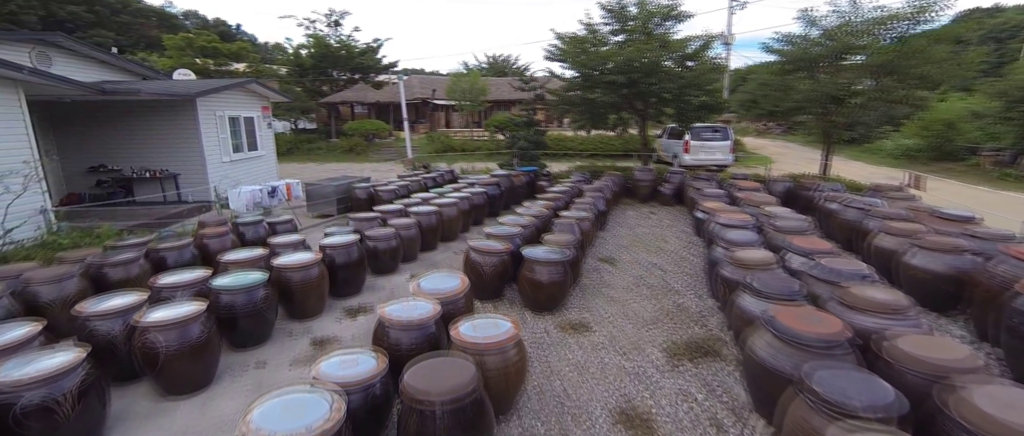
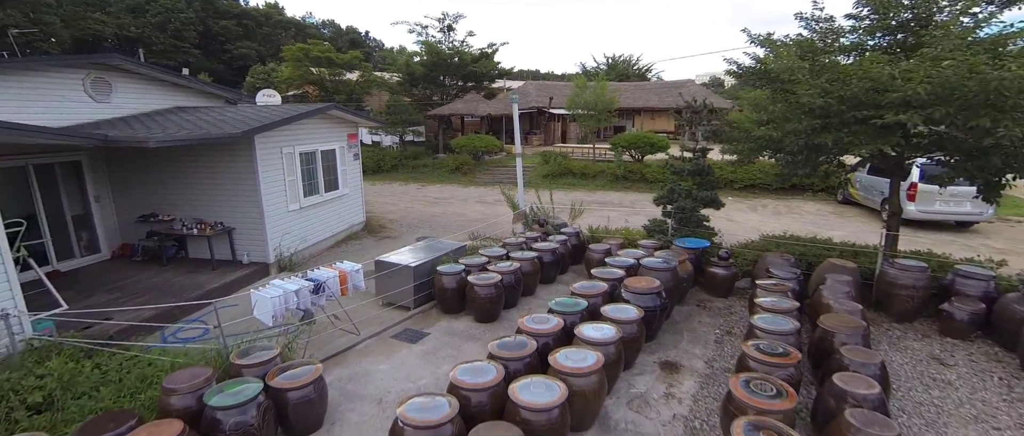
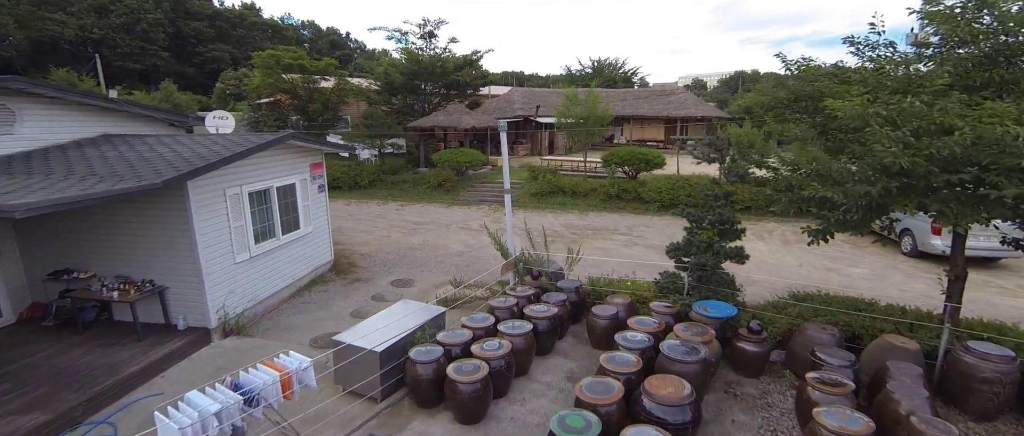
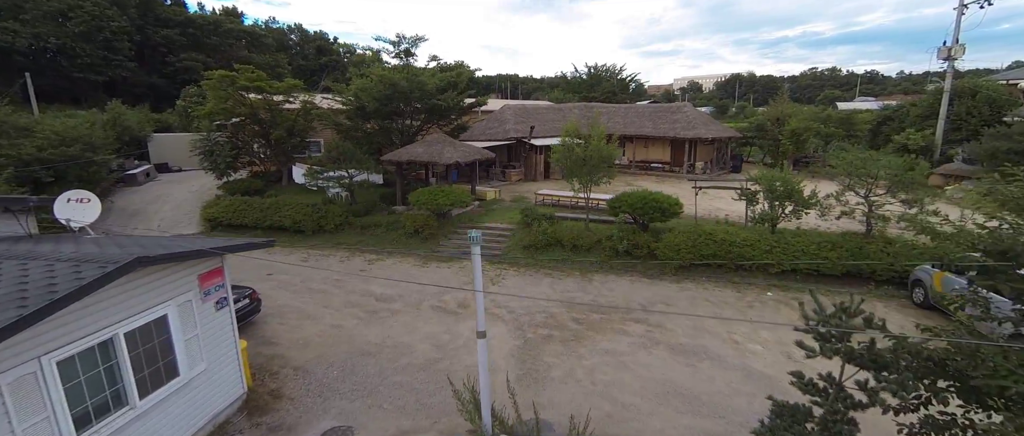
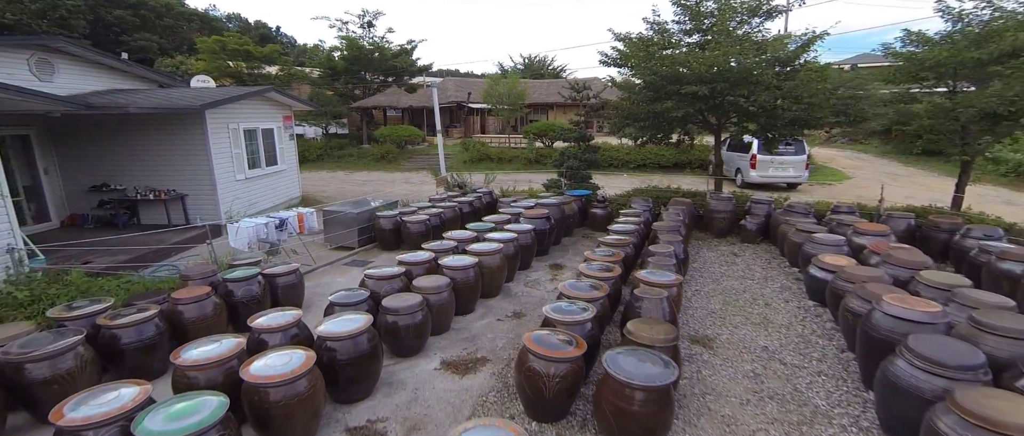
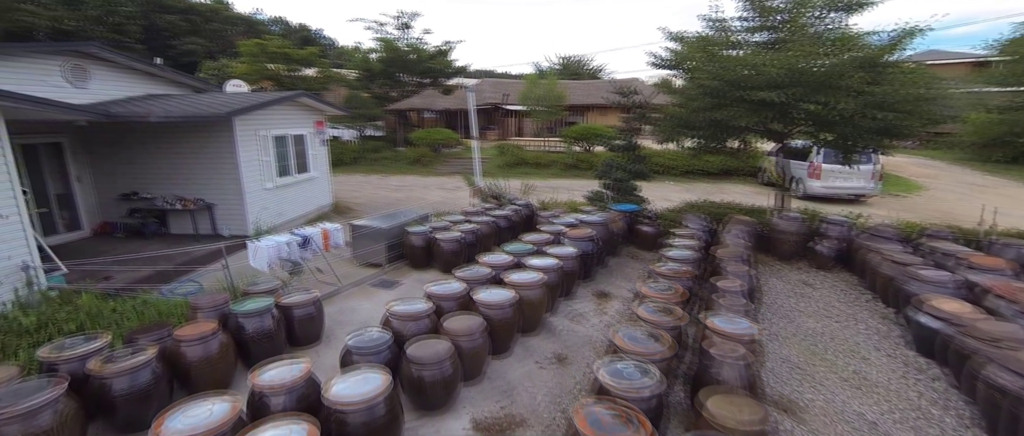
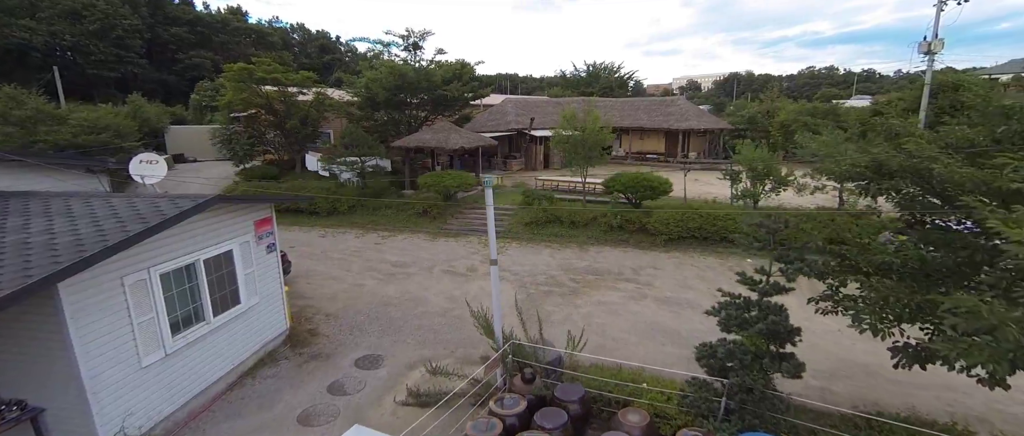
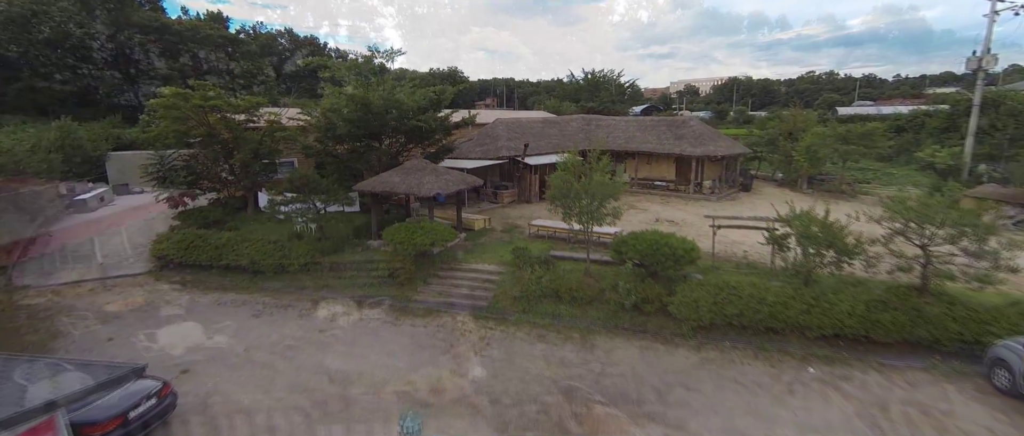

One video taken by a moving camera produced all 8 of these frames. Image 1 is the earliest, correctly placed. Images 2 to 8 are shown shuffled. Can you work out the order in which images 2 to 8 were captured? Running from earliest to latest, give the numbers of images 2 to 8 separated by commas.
5, 6, 2, 3, 7, 4, 8
